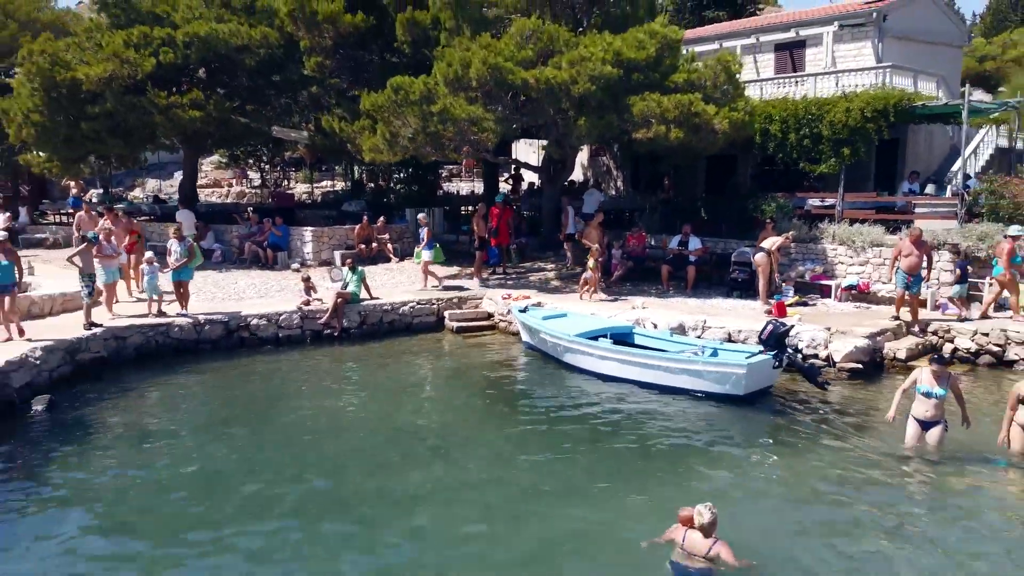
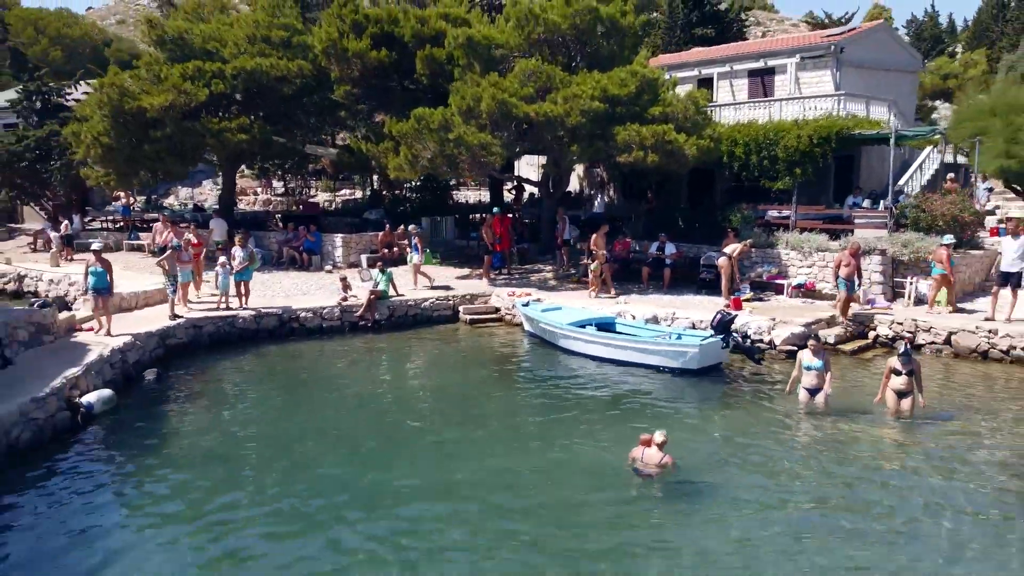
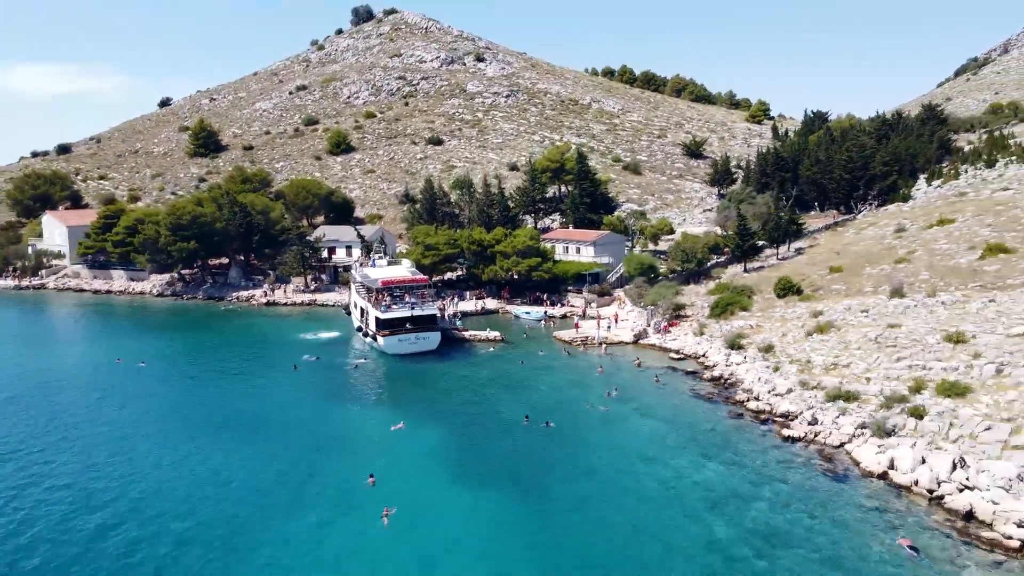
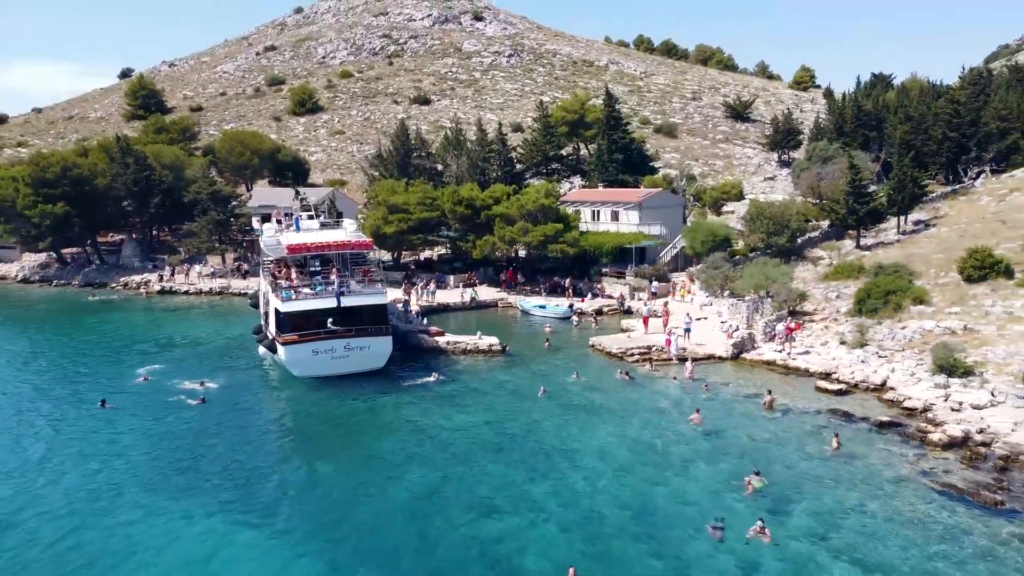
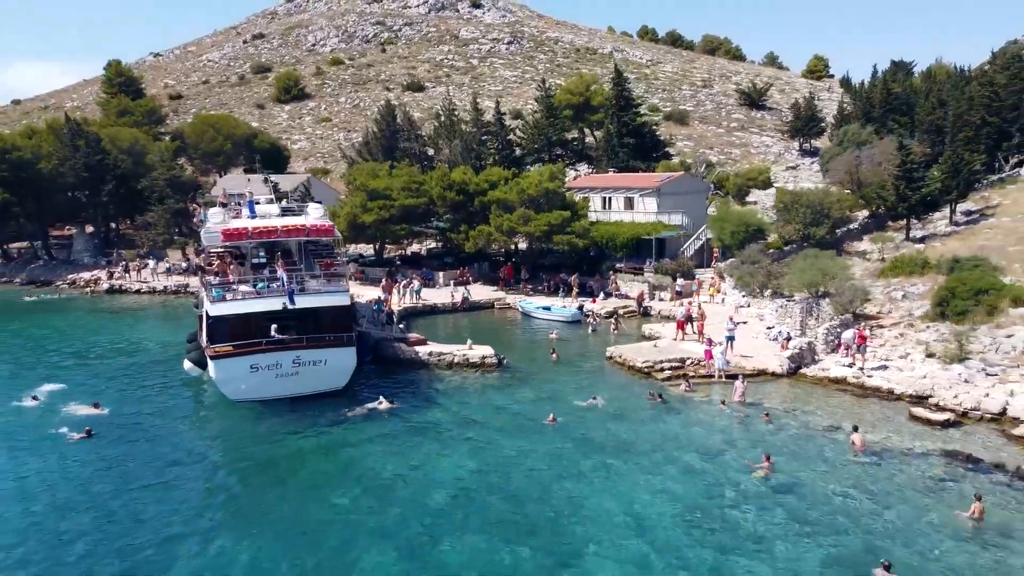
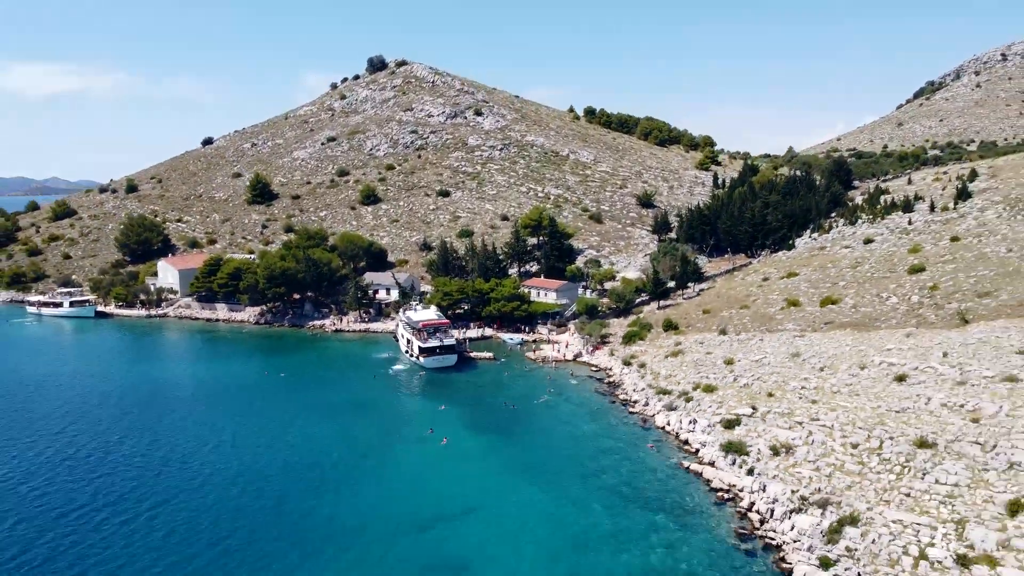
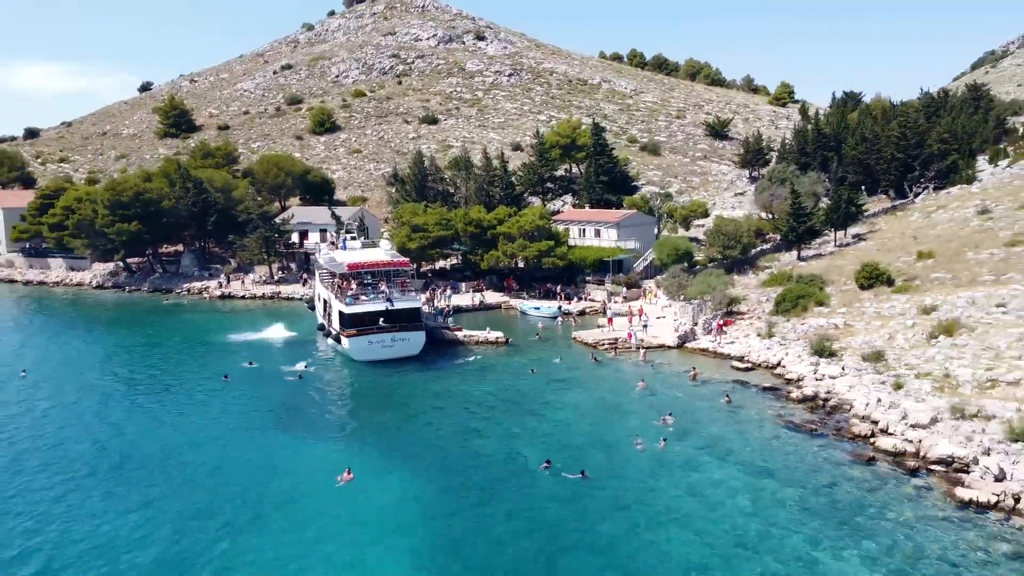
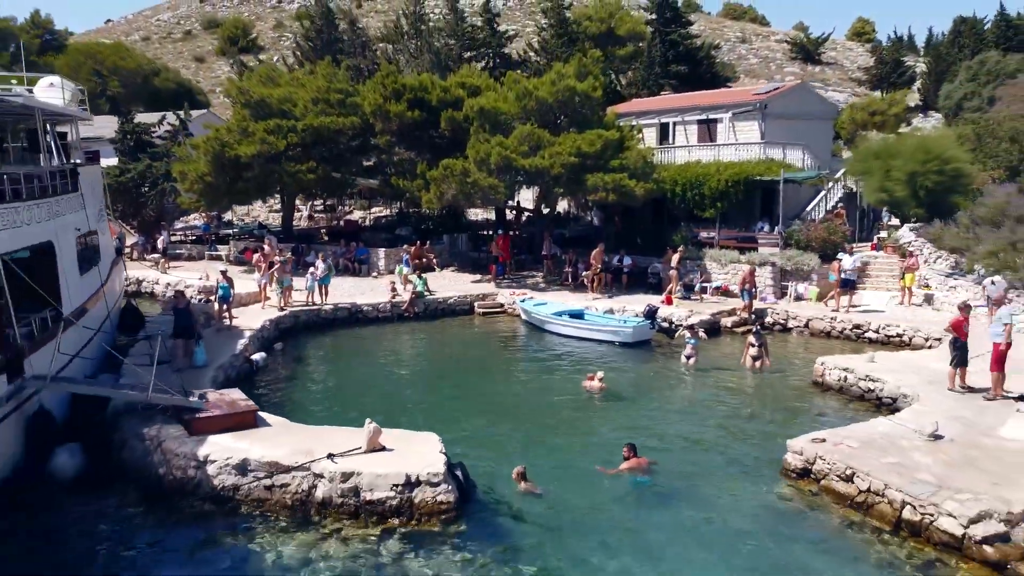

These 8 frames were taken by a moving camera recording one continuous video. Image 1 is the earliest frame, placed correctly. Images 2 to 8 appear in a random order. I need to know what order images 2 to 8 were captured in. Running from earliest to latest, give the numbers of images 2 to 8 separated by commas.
2, 8, 5, 4, 7, 3, 6
